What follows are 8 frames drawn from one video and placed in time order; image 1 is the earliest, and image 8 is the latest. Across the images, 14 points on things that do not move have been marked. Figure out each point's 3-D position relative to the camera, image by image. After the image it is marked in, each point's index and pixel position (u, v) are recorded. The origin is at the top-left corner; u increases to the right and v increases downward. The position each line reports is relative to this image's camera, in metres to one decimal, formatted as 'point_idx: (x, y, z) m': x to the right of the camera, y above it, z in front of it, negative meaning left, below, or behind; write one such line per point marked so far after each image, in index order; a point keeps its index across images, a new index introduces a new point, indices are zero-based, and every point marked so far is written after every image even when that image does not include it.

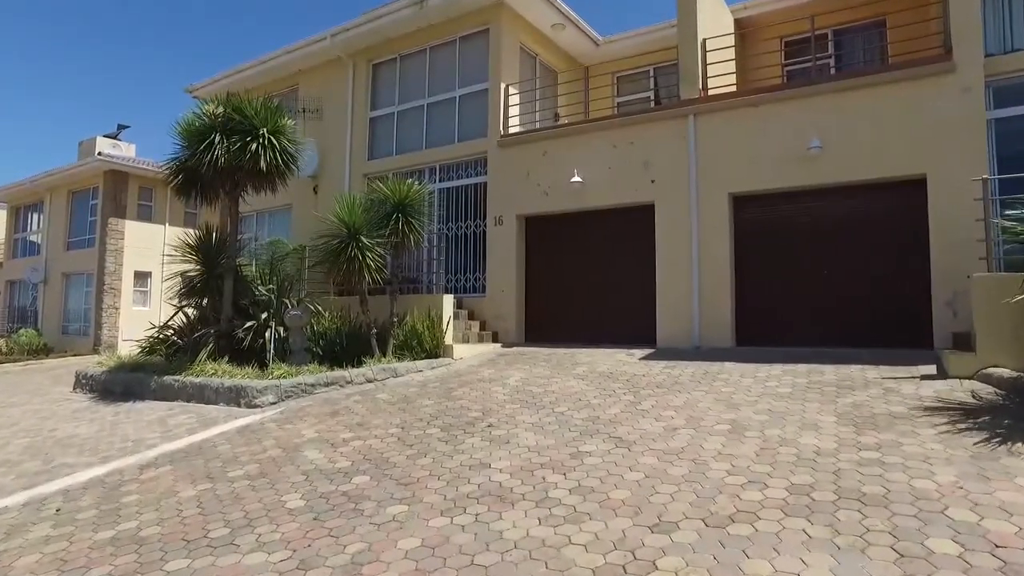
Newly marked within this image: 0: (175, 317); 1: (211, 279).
0: (-6.8, -0.6, +12.3) m
1: (-5.8, +0.2, +11.7) m
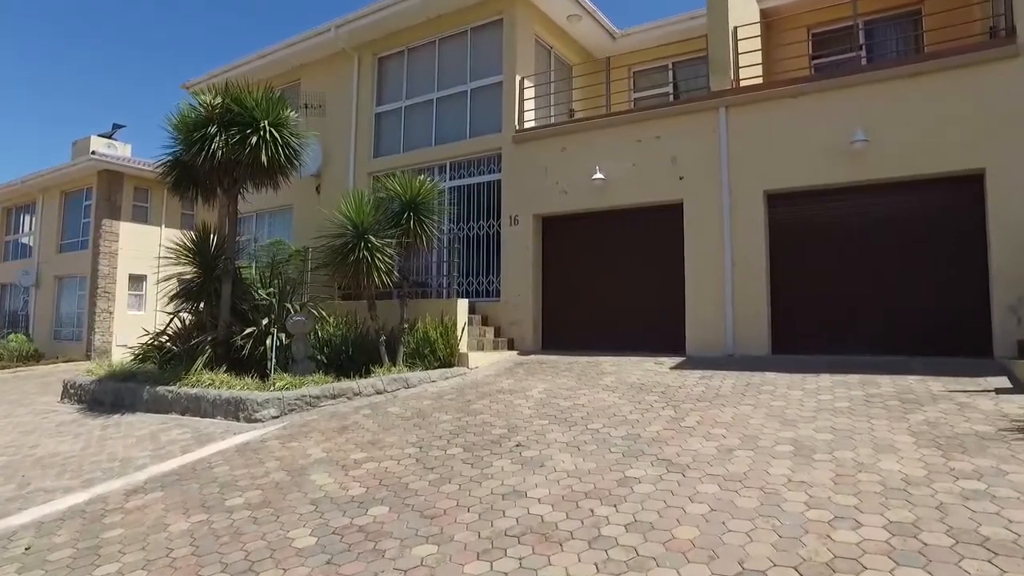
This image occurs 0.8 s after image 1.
0: (-6.4, -0.6, +11.5) m
1: (-5.5, +0.1, +10.9) m
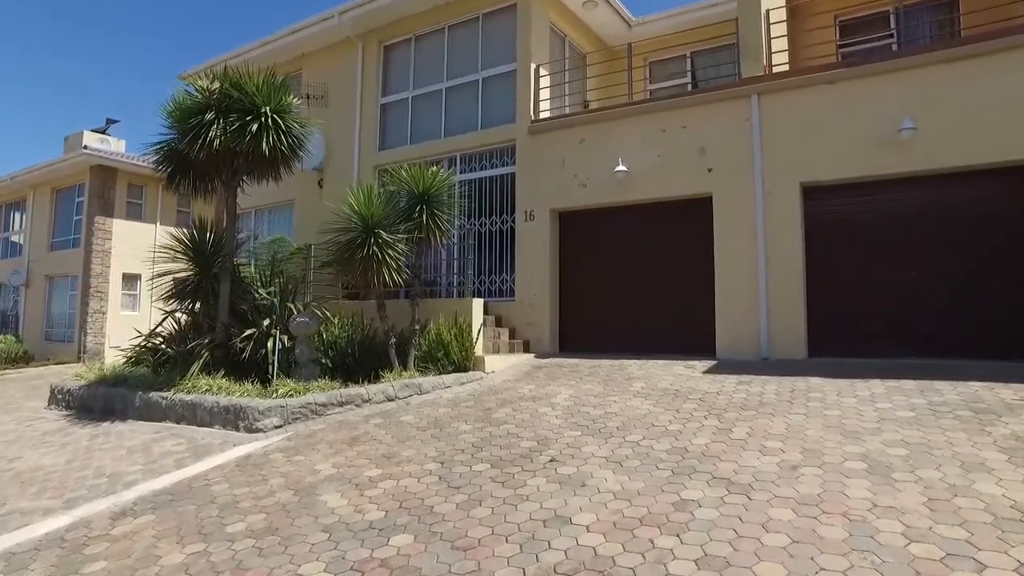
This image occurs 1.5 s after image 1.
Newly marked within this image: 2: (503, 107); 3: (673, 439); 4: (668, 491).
0: (-6.1, -0.6, +10.8) m
1: (-5.2, +0.1, +10.3) m
2: (-0.2, +3.6, +12.3) m
3: (+1.6, -1.5, +6.2) m
4: (+1.3, -1.7, +5.0) m
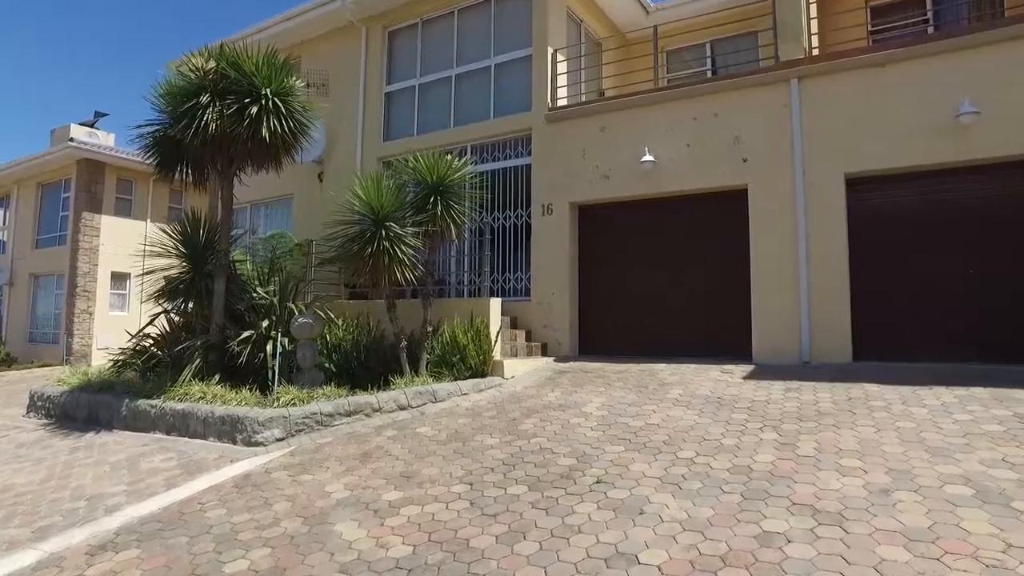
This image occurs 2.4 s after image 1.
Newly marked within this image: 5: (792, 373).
0: (-5.9, -0.6, +10.0) m
1: (-4.9, +0.1, +9.5) m
2: (+0.1, +3.7, +11.5) m
3: (+2.0, -1.5, +5.5) m
4: (+1.6, -1.6, +4.3) m
5: (+3.8, -1.2, +8.4) m
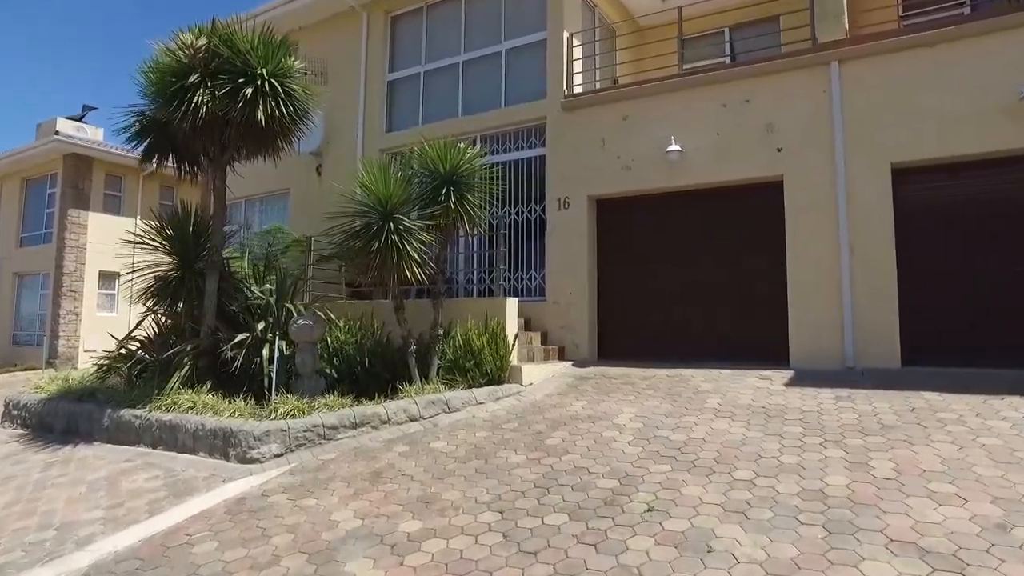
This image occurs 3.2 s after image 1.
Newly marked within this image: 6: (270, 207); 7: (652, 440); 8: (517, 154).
0: (-5.6, -0.6, +9.3) m
1: (-4.6, +0.2, +8.7) m
2: (+0.3, +3.7, +10.8) m
3: (+2.2, -1.5, +4.8) m
4: (+1.9, -1.6, +3.6) m
5: (+4.1, -1.2, +7.7) m
6: (-5.5, +1.9, +14.0) m
7: (+1.4, -1.5, +5.9) m
8: (+0.1, +2.3, +10.7) m
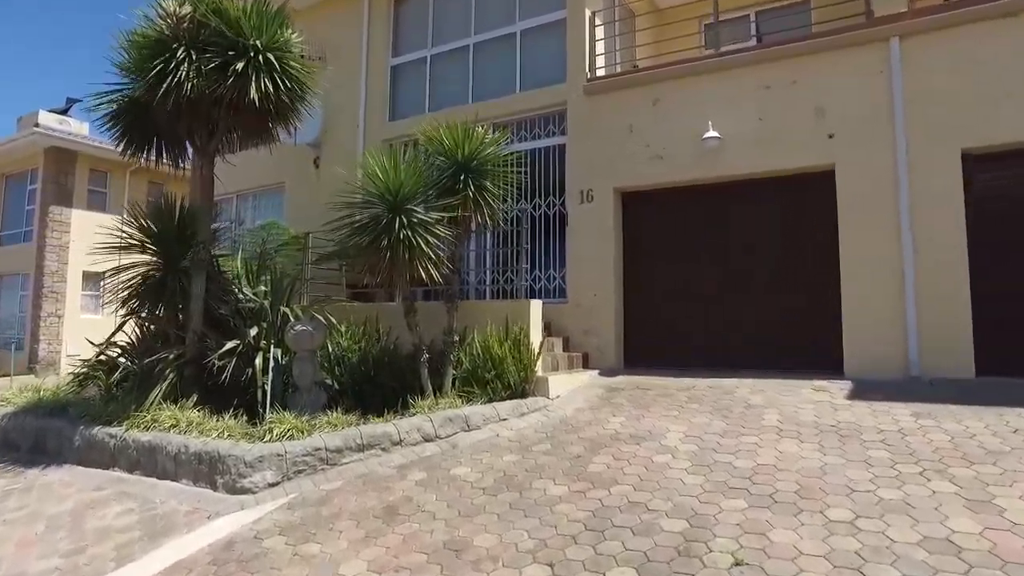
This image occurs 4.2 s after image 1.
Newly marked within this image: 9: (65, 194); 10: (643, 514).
0: (-5.3, -0.6, +8.3) m
1: (-4.3, +0.1, +7.8) m
2: (+0.6, +3.6, +10.0) m
3: (+2.6, -1.5, +3.9) m
4: (+2.3, -1.6, +2.7) m
5: (+4.4, -1.2, +6.8) m
6: (-5.3, +1.8, +13.0) m
7: (+1.7, -1.5, +5.0) m
8: (+0.3, +2.3, +9.8) m
9: (-13.0, +2.7, +17.7) m
10: (+0.9, -1.6, +4.3) m
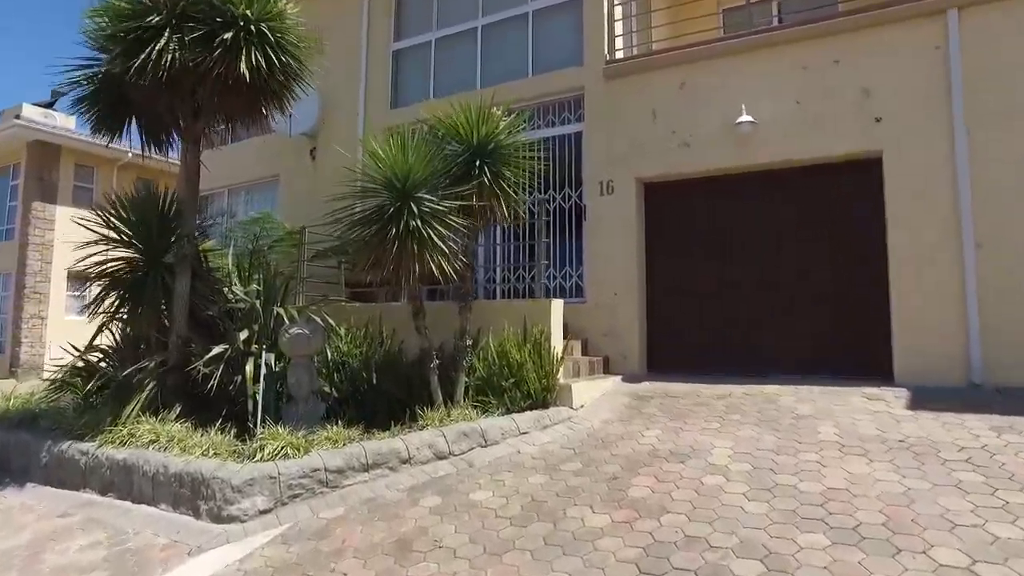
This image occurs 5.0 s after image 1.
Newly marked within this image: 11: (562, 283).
0: (-5.1, -0.6, +7.6) m
1: (-4.1, +0.2, +7.1) m
2: (+0.8, +3.7, +9.3) m
3: (+2.8, -1.5, +3.2) m
4: (+2.5, -1.6, +2.0) m
5: (+4.6, -1.1, +6.2) m
6: (-5.1, +1.8, +12.3) m
7: (+1.9, -1.5, +4.3) m
8: (+0.5, +2.3, +9.1) m
9: (-12.8, +2.7, +16.9) m
10: (+1.1, -1.6, +3.6) m
11: (+0.7, +0.1, +8.7) m
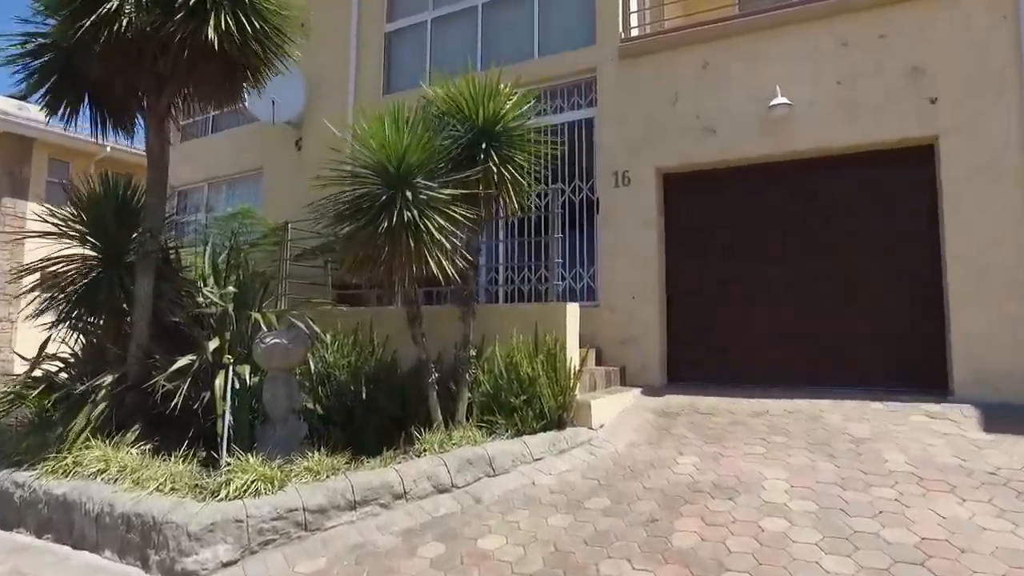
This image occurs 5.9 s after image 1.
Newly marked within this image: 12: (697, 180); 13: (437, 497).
0: (-5.1, -0.6, +6.7) m
1: (-4.1, +0.1, +6.2) m
2: (+0.8, +3.6, +8.4) m
3: (+2.9, -1.5, +2.4) m
4: (+2.6, -1.6, +1.2) m
5: (+4.7, -1.2, +5.4) m
6: (-5.1, +1.8, +11.4) m
7: (+2.0, -1.5, +3.5) m
8: (+0.6, +2.3, +8.3) m
9: (-12.9, +2.7, +15.9) m
10: (+1.3, -1.6, +2.8) m
11: (+0.7, +0.1, +7.8) m
12: (+2.6, +1.3, +7.5) m
13: (-0.6, -1.6, +4.6) m
